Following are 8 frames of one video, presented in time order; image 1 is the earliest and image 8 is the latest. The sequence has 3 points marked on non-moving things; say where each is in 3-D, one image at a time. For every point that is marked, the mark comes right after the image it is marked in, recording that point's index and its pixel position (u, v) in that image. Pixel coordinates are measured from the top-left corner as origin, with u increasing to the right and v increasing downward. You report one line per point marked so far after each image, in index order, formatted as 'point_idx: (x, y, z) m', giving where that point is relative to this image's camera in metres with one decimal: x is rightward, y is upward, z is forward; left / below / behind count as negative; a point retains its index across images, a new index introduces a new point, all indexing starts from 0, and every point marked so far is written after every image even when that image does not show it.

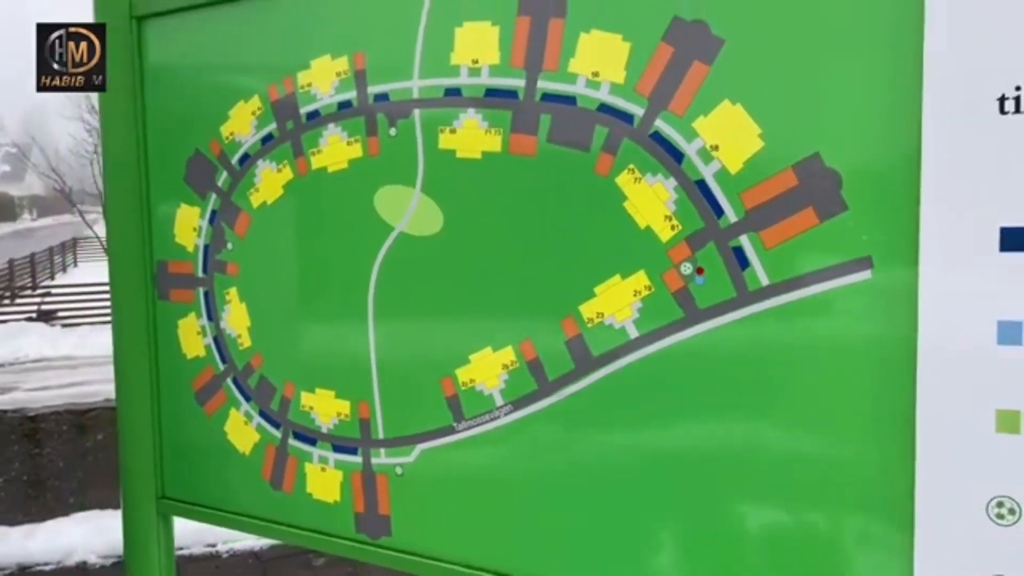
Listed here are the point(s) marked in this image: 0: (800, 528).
0: (+0.5, -0.4, +1.5) m
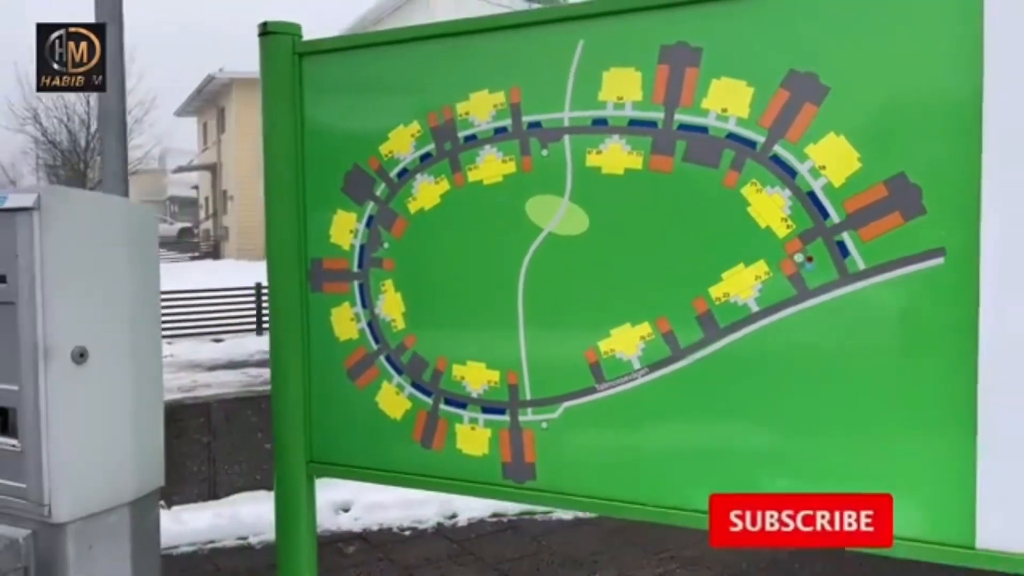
0: (+0.9, -0.4, +2.0) m
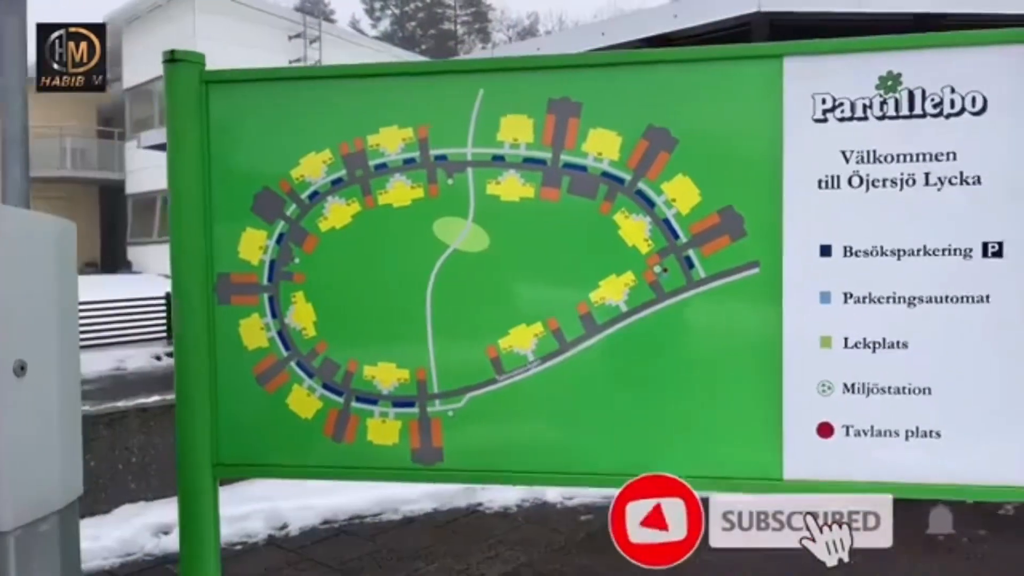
0: (+0.7, -0.4, +2.6) m
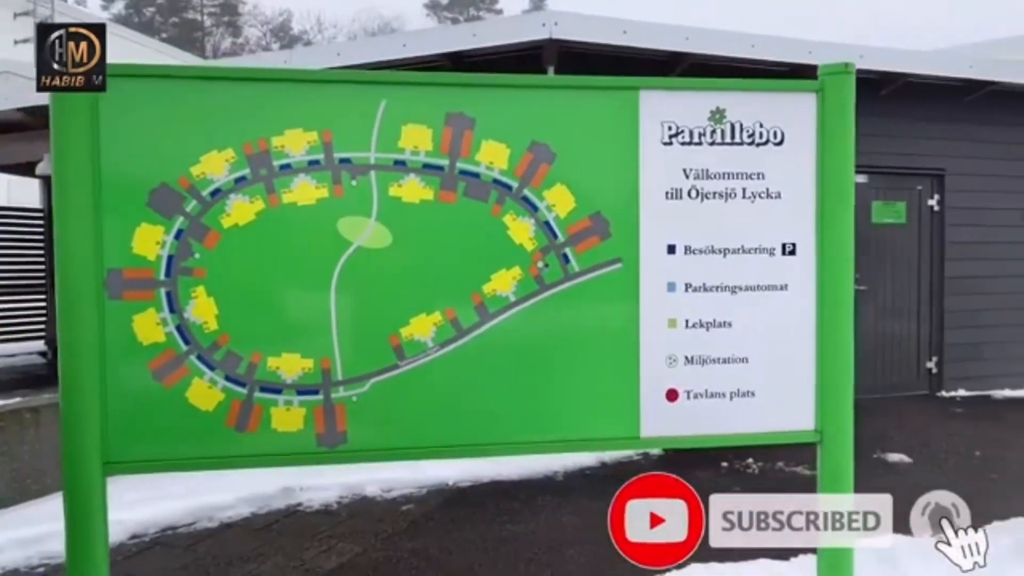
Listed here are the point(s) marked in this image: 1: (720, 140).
0: (+0.3, -0.4, +3.1) m
1: (+0.8, +0.6, +3.1) m
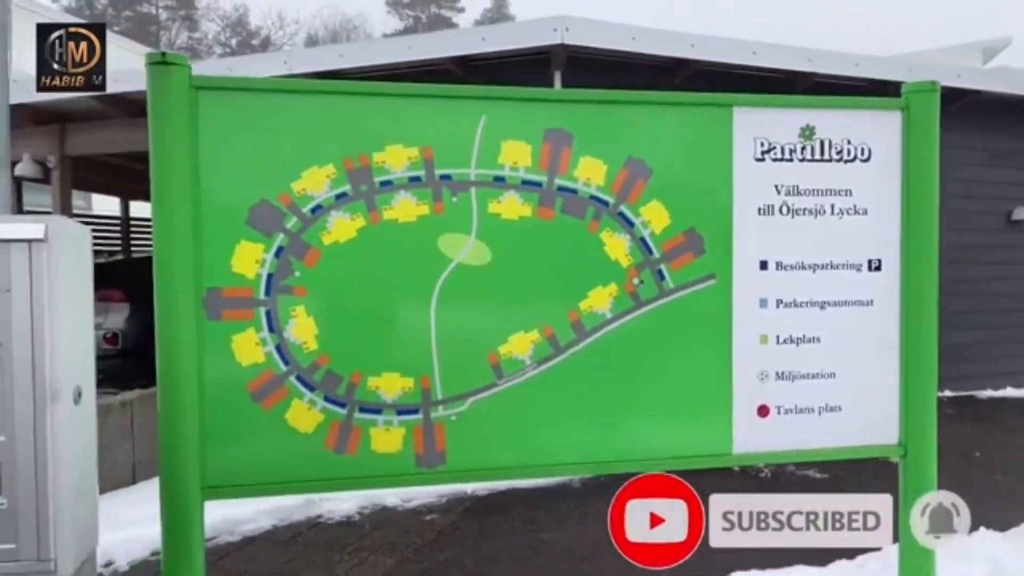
0: (+0.7, -0.4, +3.1) m
1: (+1.2, +0.5, +3.2) m
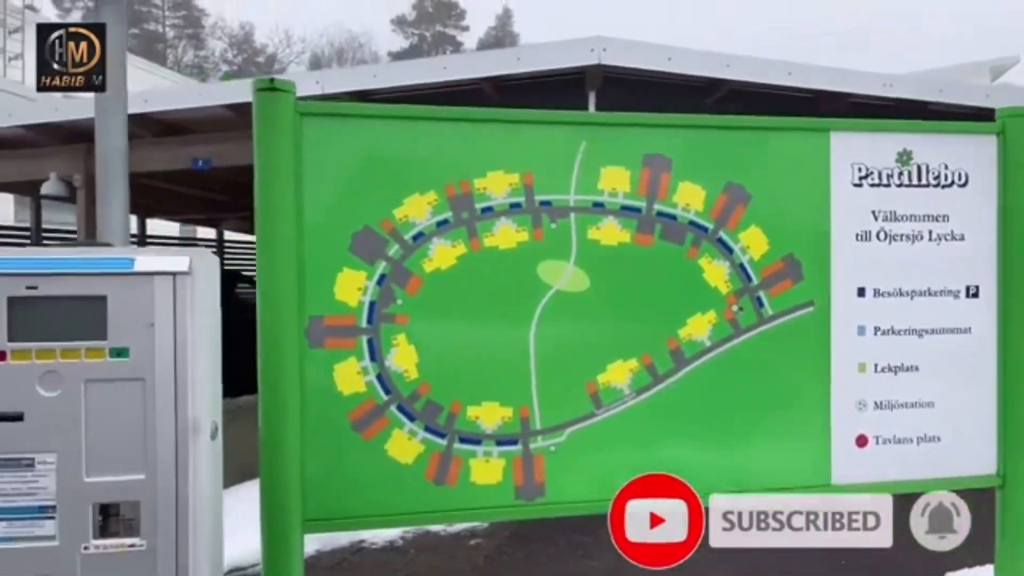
0: (+1.0, -0.5, +3.1) m
1: (+1.6, +0.4, +3.1) m
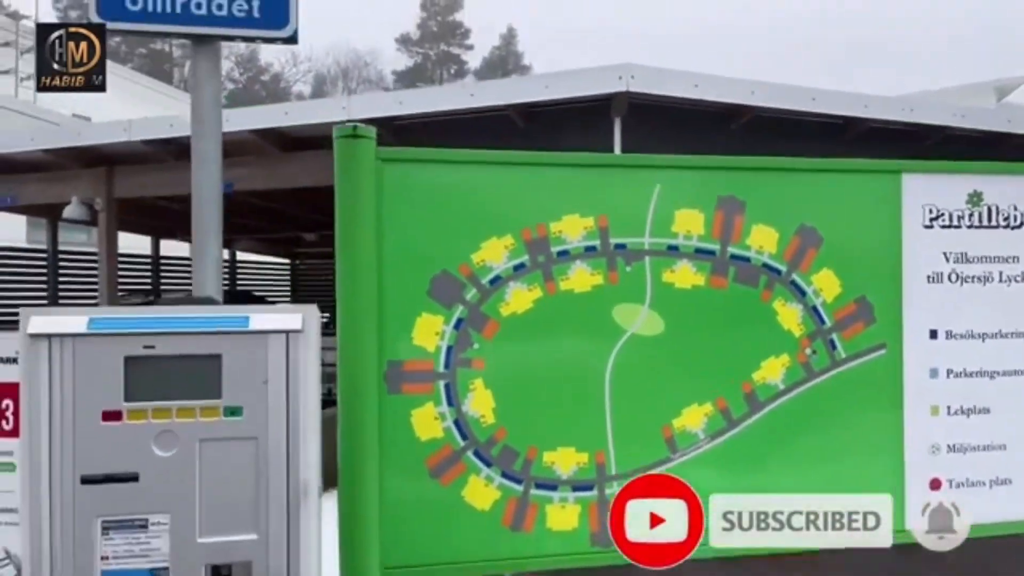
0: (+1.3, -0.7, +3.0) m
1: (+1.8, +0.3, +3.1) m
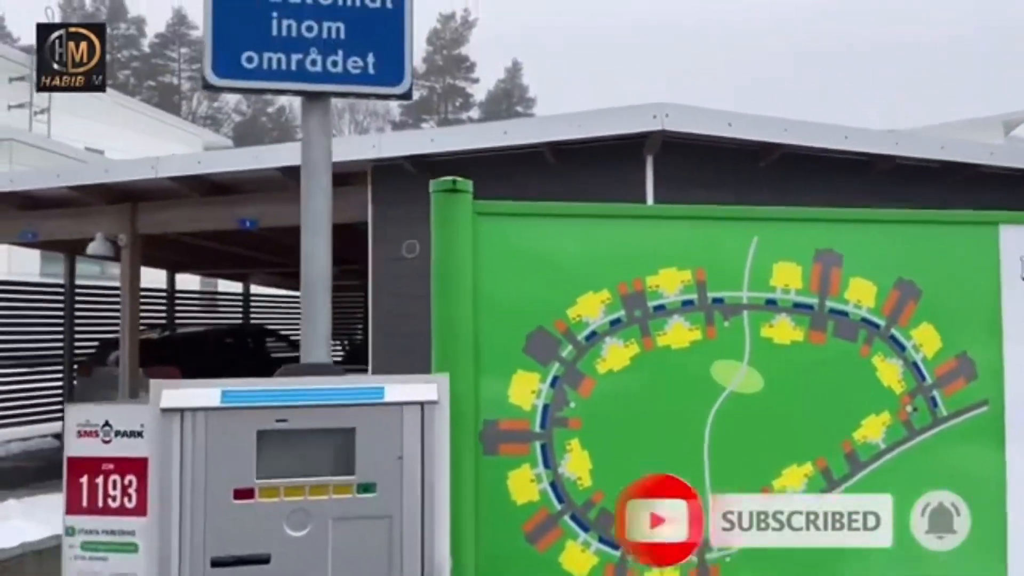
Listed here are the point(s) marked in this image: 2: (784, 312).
0: (+1.7, -0.9, +2.9) m
1: (+2.2, 0.0, +3.0) m
2: (+1.0, -0.1, +2.8) m
